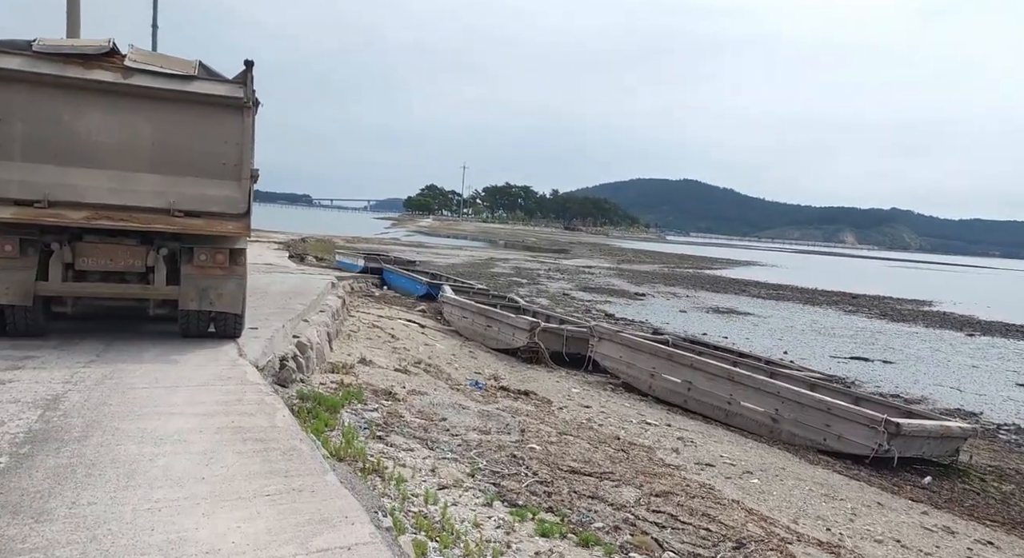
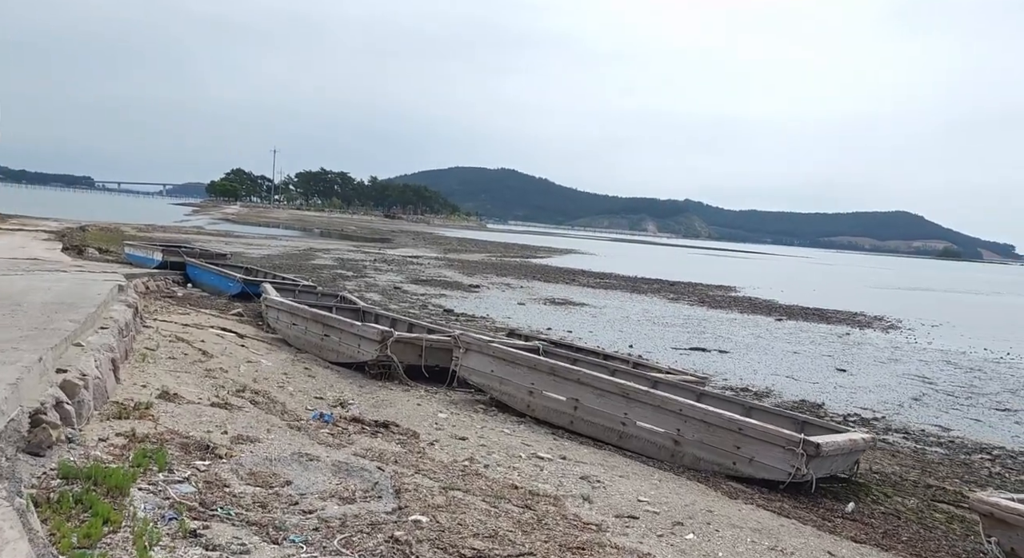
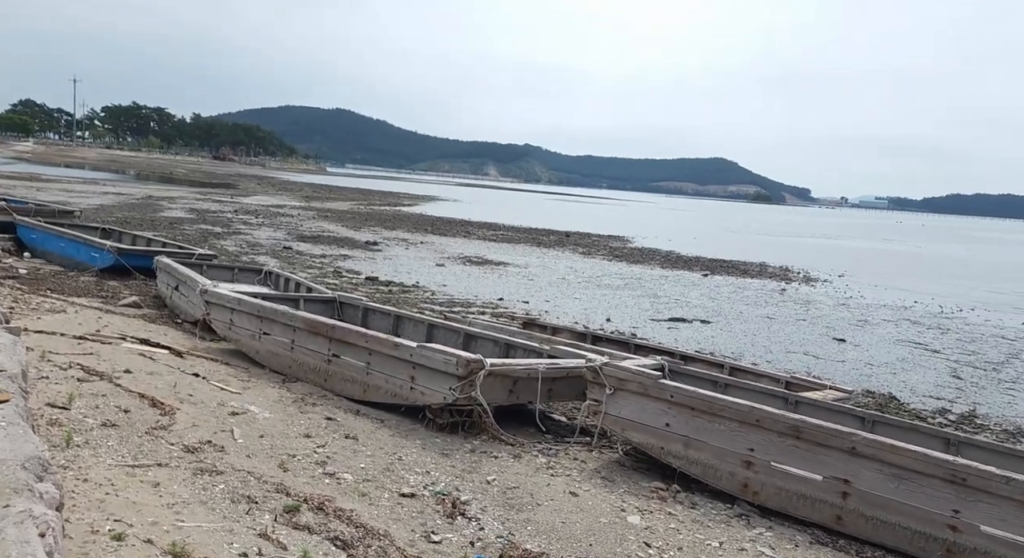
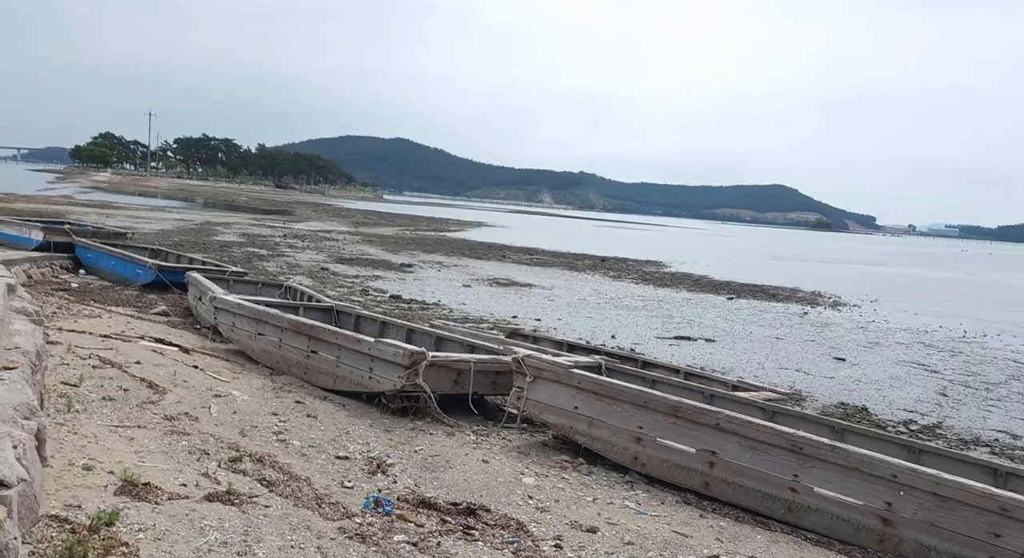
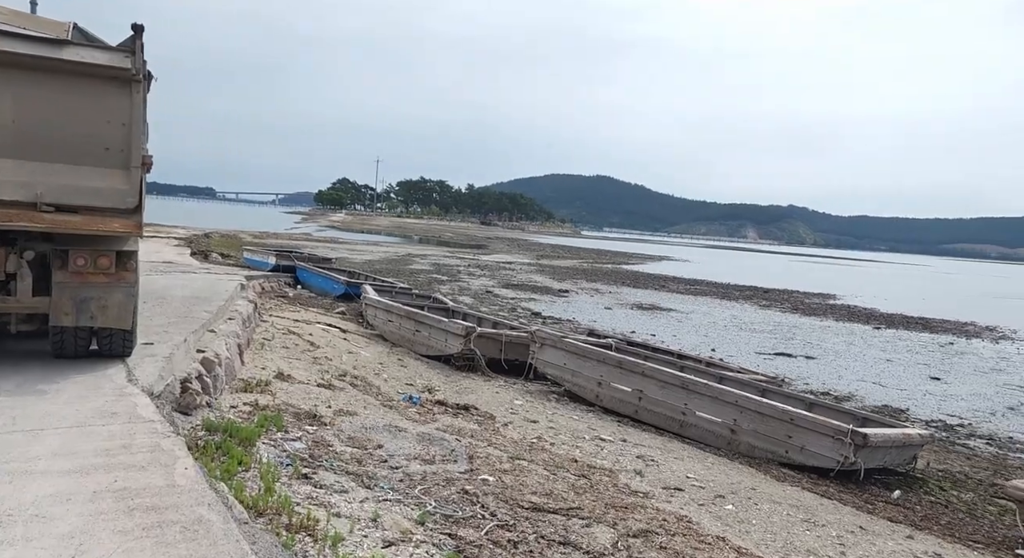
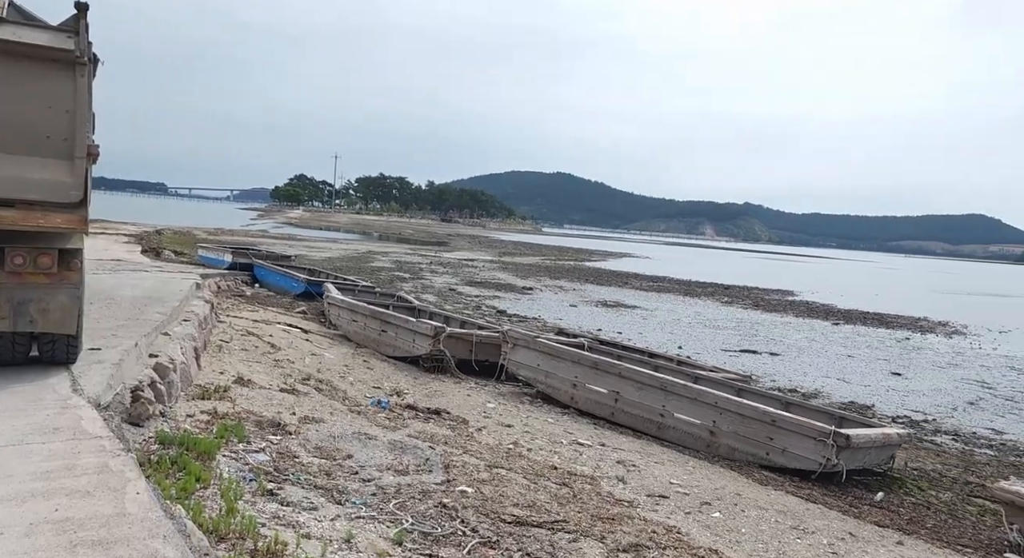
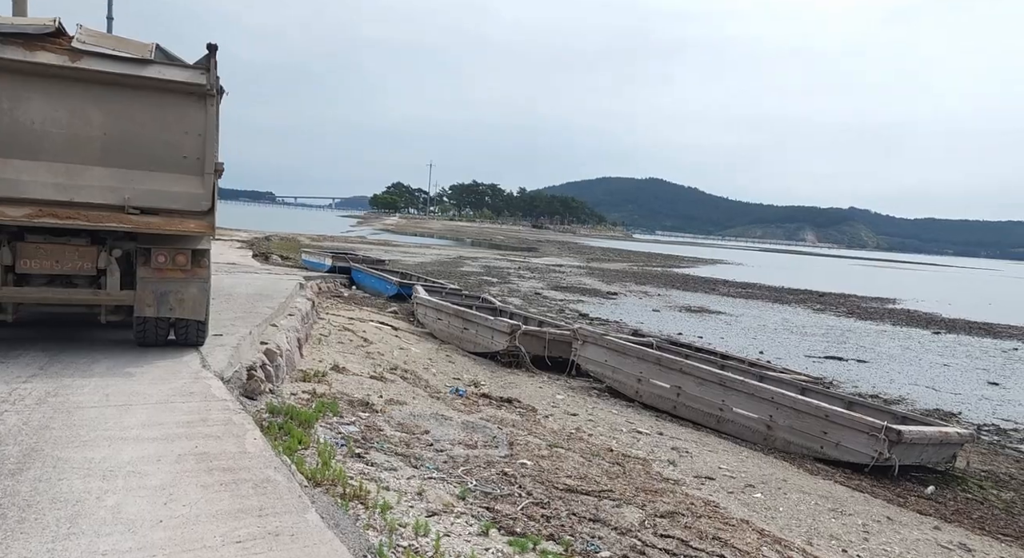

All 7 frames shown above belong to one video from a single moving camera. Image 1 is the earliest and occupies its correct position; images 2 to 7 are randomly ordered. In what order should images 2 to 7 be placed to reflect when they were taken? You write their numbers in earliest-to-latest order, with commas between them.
7, 5, 6, 2, 4, 3
